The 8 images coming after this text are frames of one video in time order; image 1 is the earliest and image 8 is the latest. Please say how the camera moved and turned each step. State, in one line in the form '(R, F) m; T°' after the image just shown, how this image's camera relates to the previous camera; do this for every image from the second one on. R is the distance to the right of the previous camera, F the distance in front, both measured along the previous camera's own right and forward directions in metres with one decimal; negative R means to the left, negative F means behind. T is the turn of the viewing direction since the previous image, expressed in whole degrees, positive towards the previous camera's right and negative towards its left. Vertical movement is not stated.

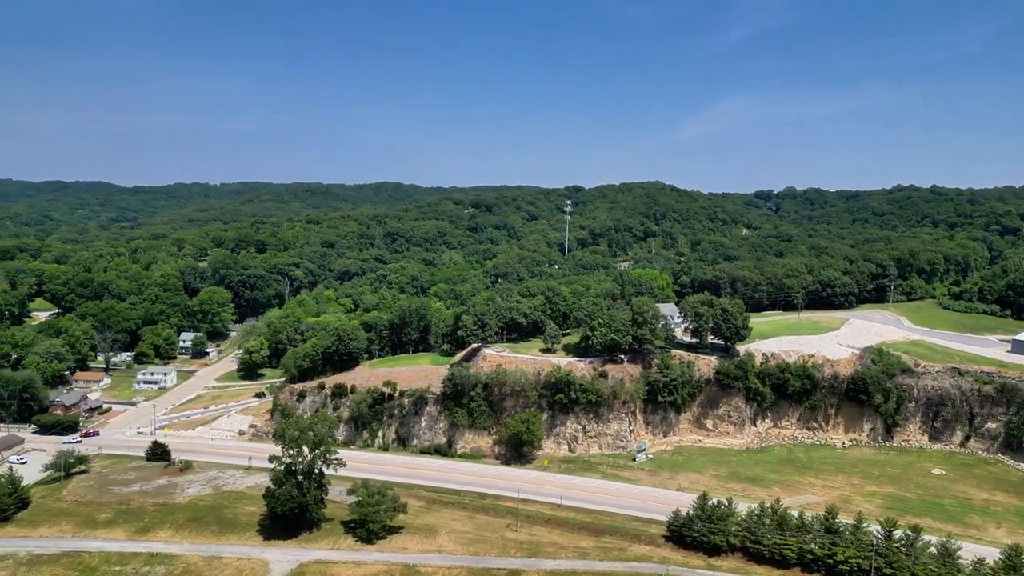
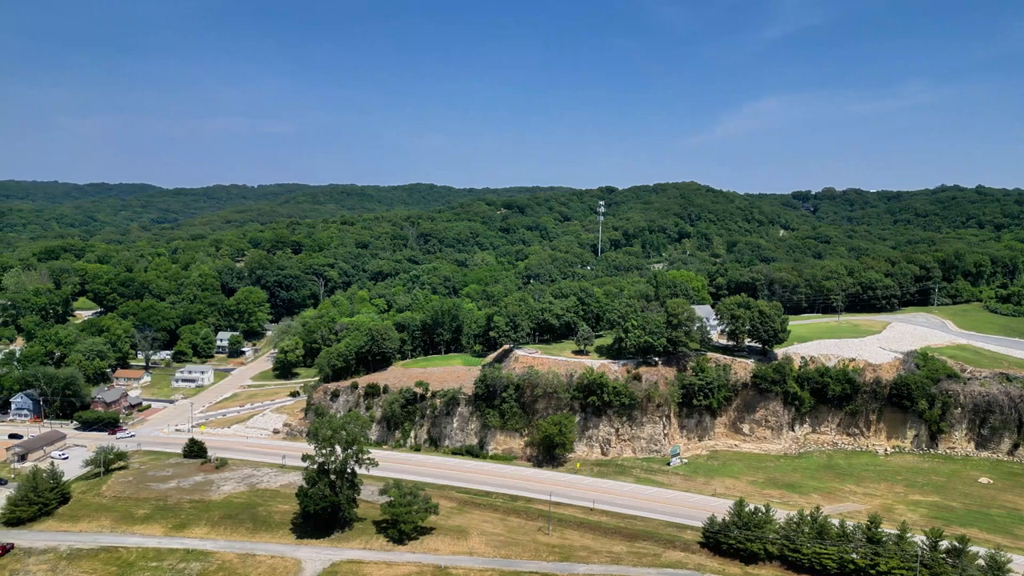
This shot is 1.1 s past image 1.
(0.0, +0.3) m; -3°
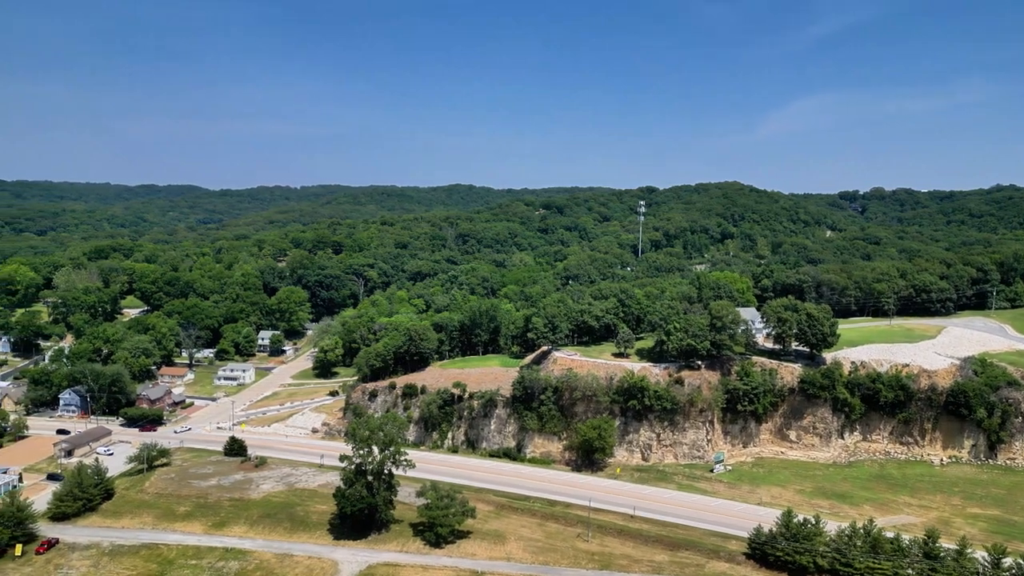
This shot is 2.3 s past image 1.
(-0.1, +0.7) m; -3°
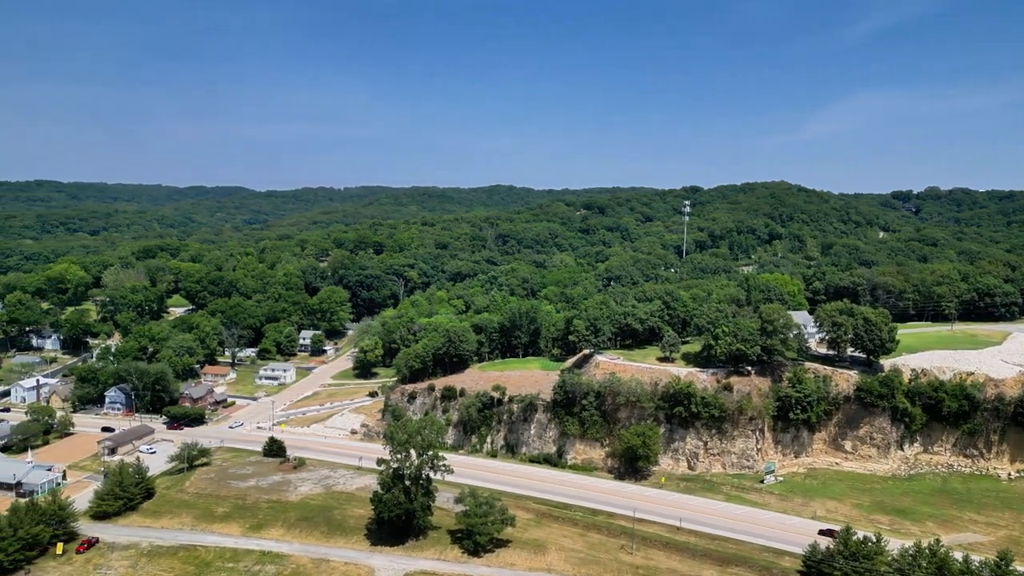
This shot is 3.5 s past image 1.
(-0.1, +1.2) m; -3°
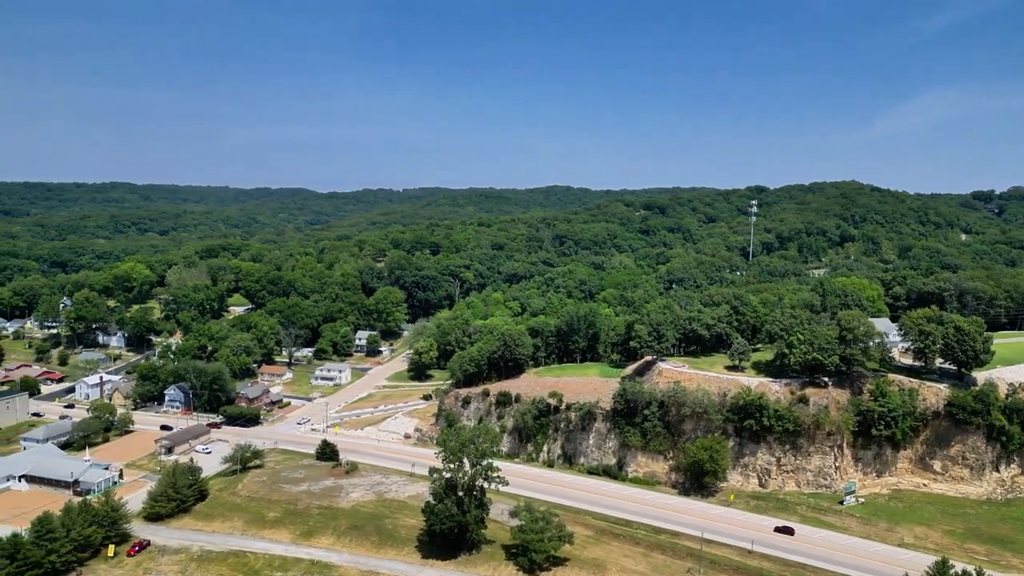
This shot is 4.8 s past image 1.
(-0.2, +2.0) m; -4°
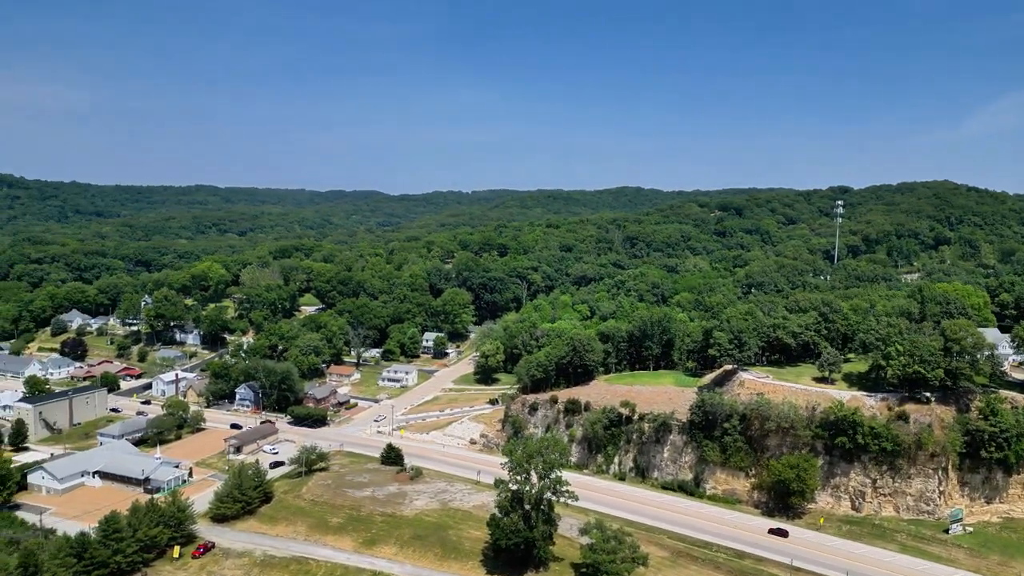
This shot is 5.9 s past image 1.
(-0.2, +1.9) m; -5°
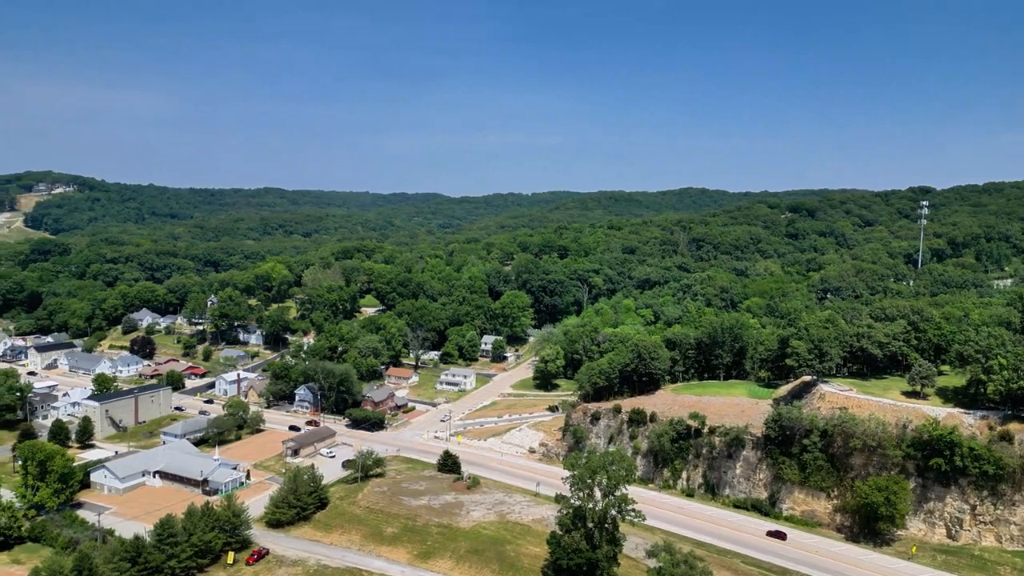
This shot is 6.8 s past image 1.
(-0.2, +1.8) m; -5°
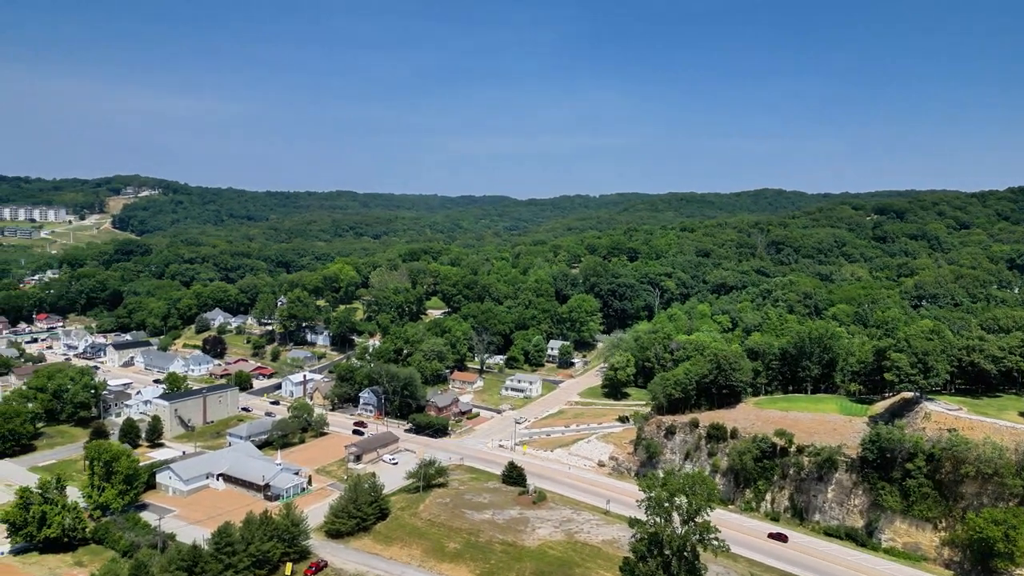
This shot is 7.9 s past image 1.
(-0.2, +2.2) m; -5°
